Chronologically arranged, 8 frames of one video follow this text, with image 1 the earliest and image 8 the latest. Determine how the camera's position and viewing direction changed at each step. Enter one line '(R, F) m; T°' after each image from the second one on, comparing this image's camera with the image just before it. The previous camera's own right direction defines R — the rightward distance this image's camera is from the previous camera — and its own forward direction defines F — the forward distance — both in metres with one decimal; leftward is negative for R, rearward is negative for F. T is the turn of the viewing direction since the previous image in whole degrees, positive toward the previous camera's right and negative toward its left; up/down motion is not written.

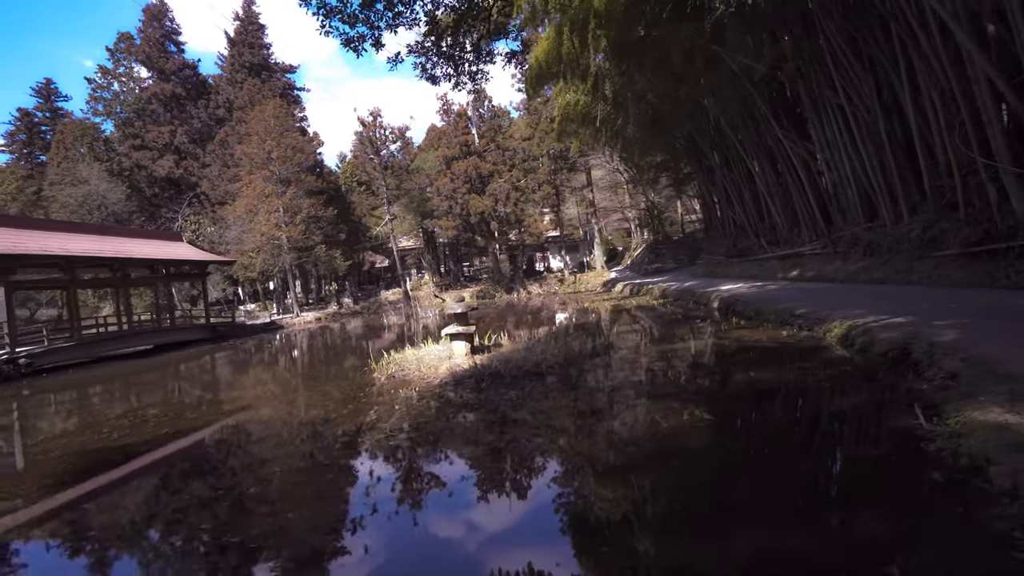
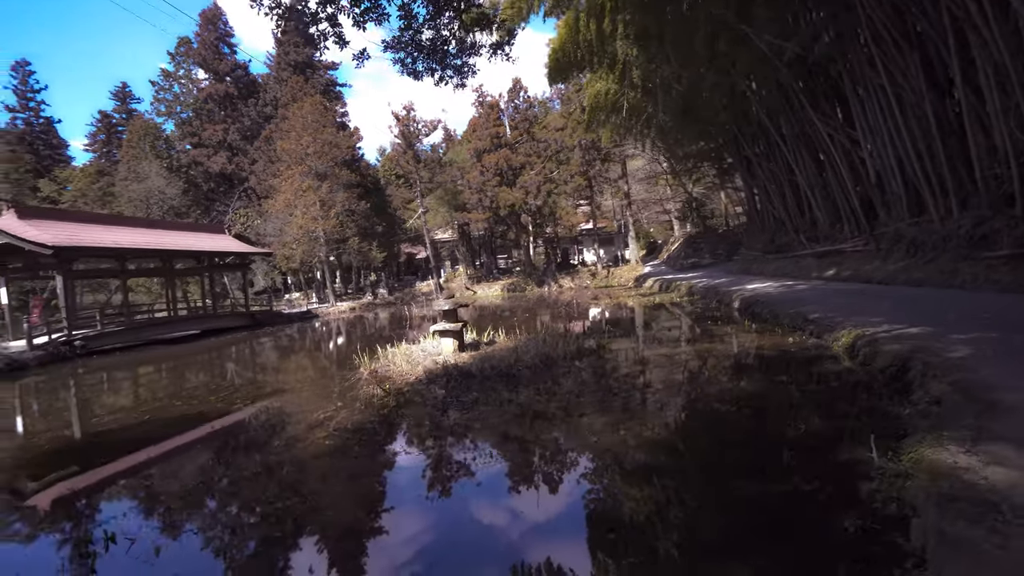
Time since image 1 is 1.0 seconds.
(+0.4, +0.1) m; -6°
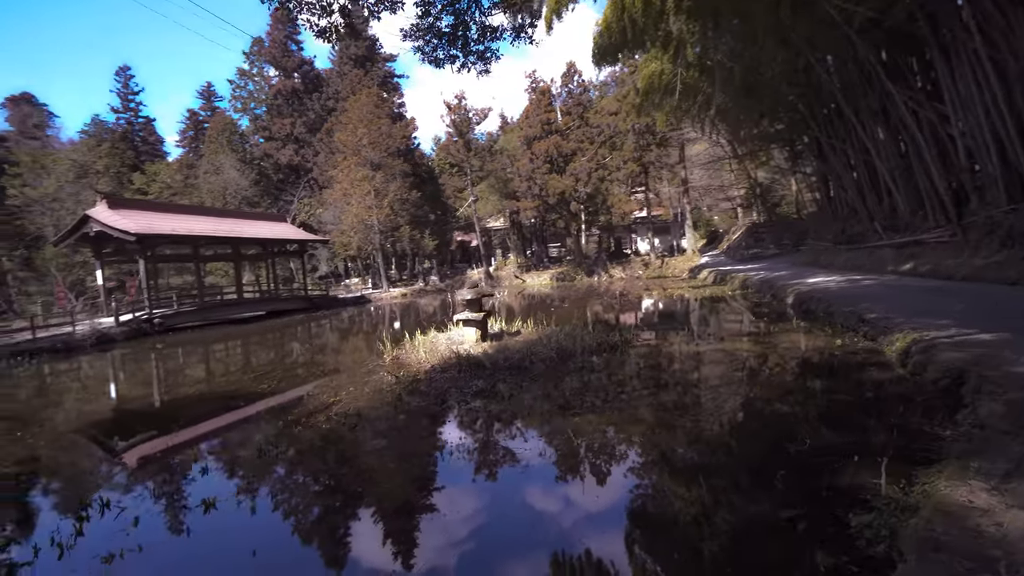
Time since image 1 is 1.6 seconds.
(+0.3, +0.1) m; -7°
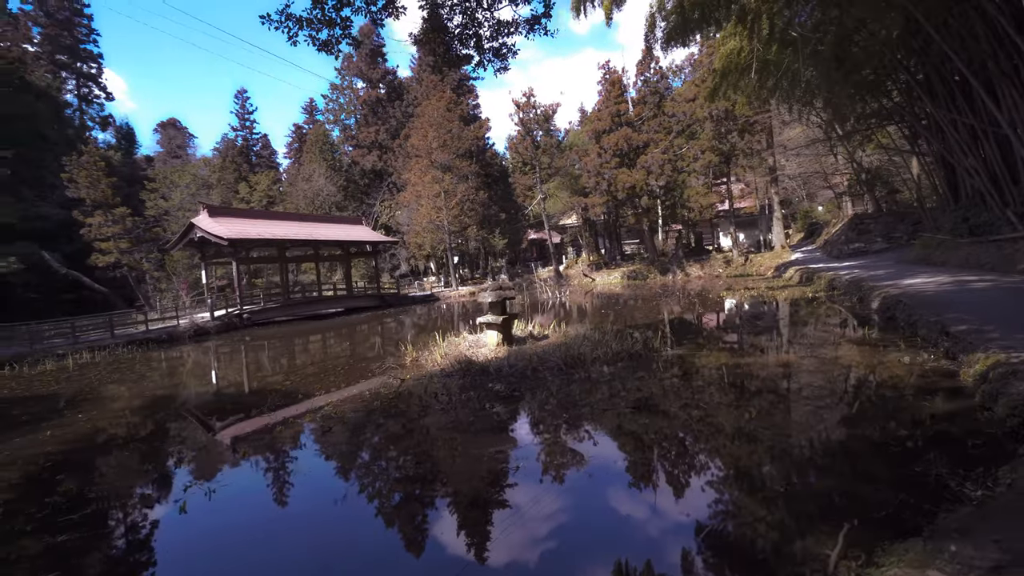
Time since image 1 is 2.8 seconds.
(+0.5, +0.1) m; -11°
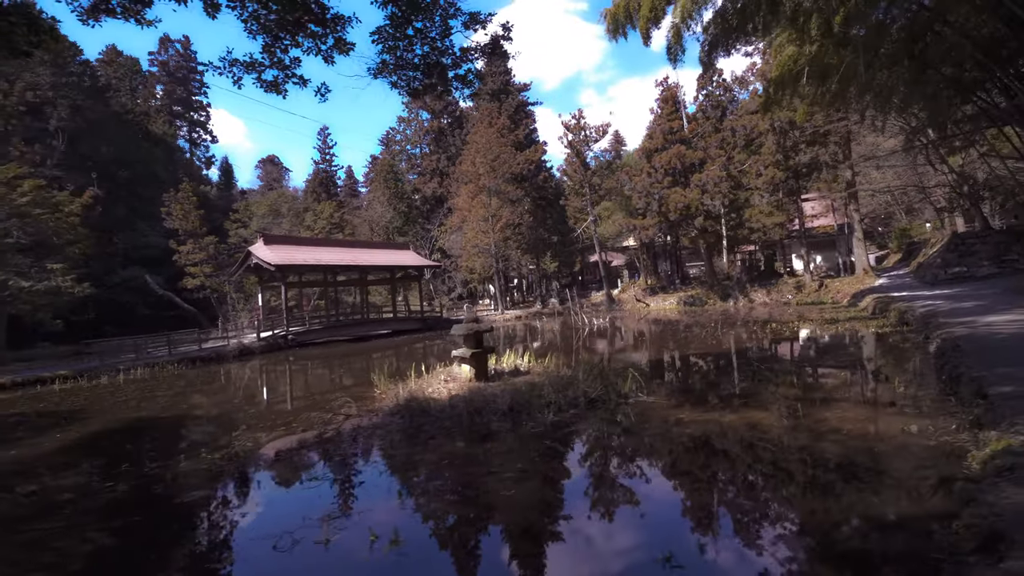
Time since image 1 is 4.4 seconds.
(+0.7, +0.2) m; -10°
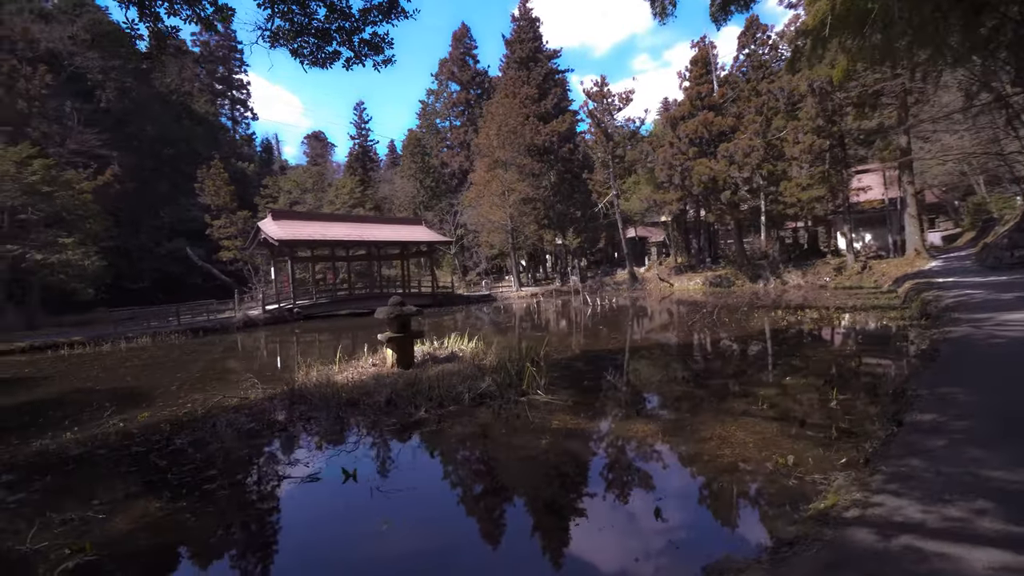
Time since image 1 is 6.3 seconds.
(+0.9, +0.3) m; -7°
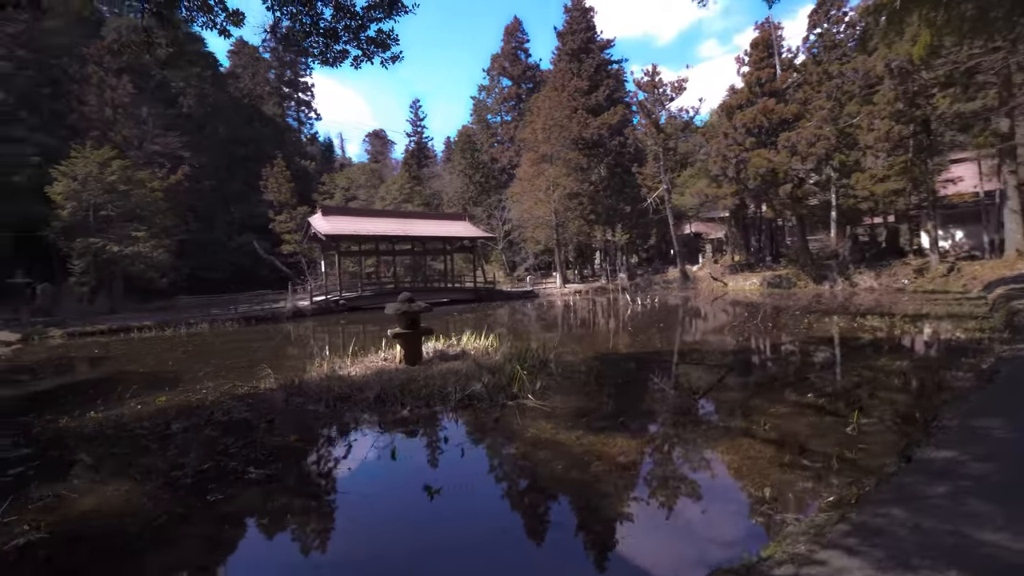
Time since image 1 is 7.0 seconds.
(+0.3, +0.1) m; -7°
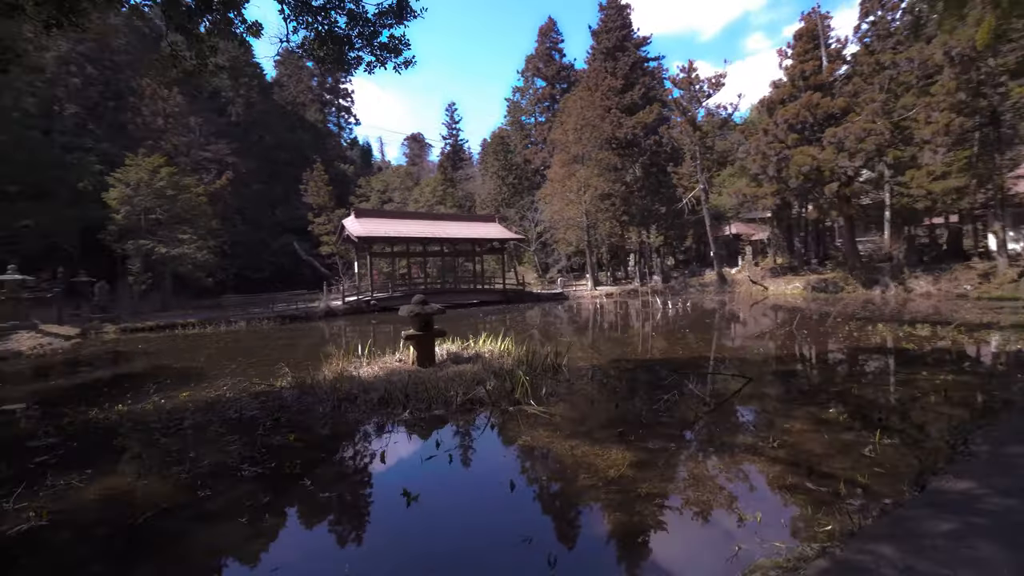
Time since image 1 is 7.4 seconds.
(+0.2, +0.1) m; -5°
